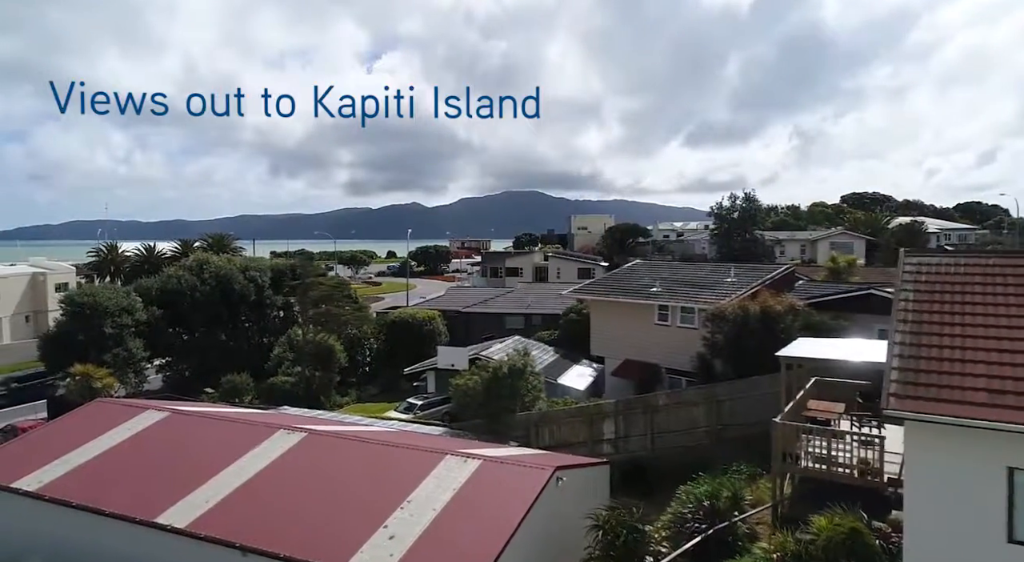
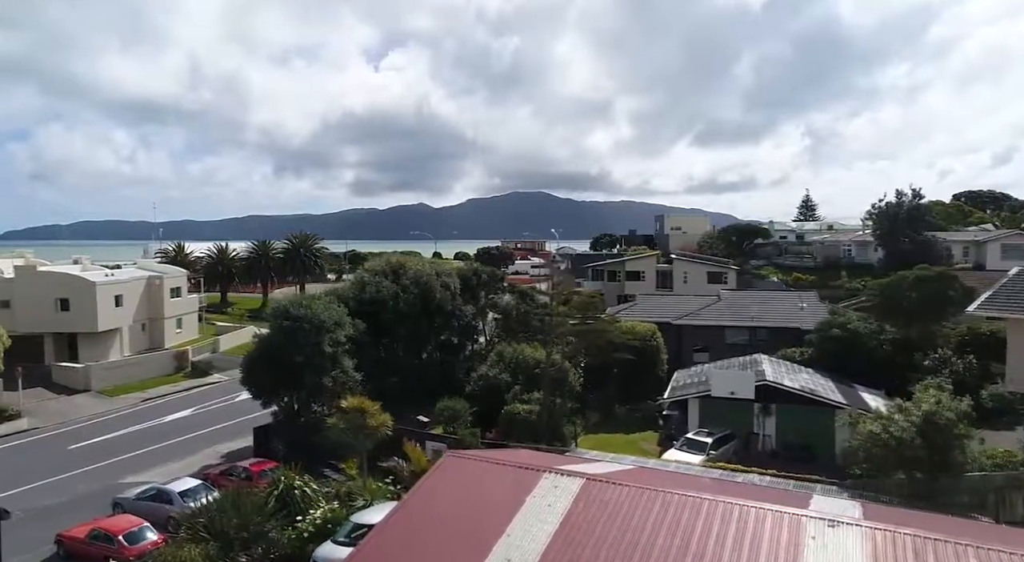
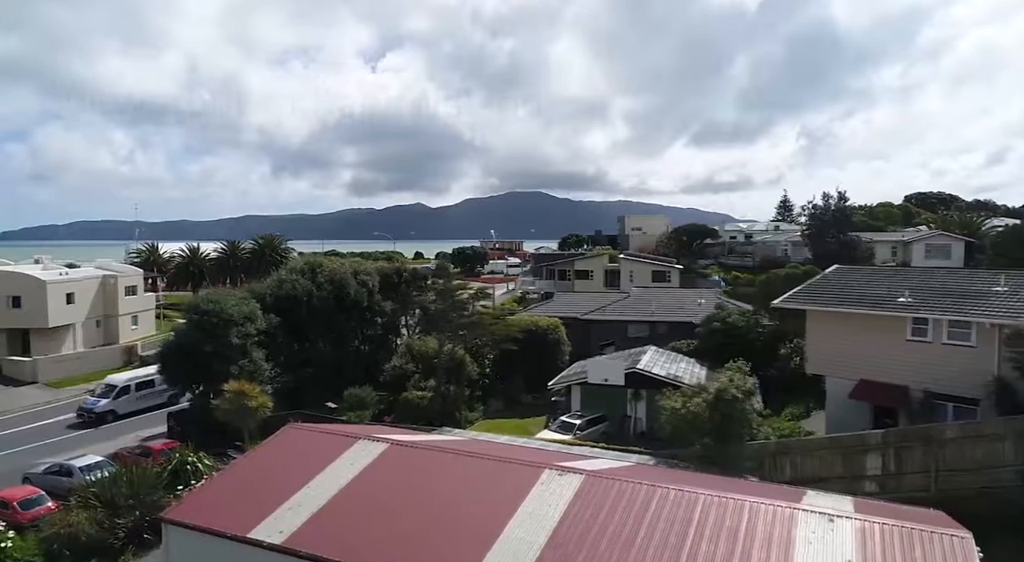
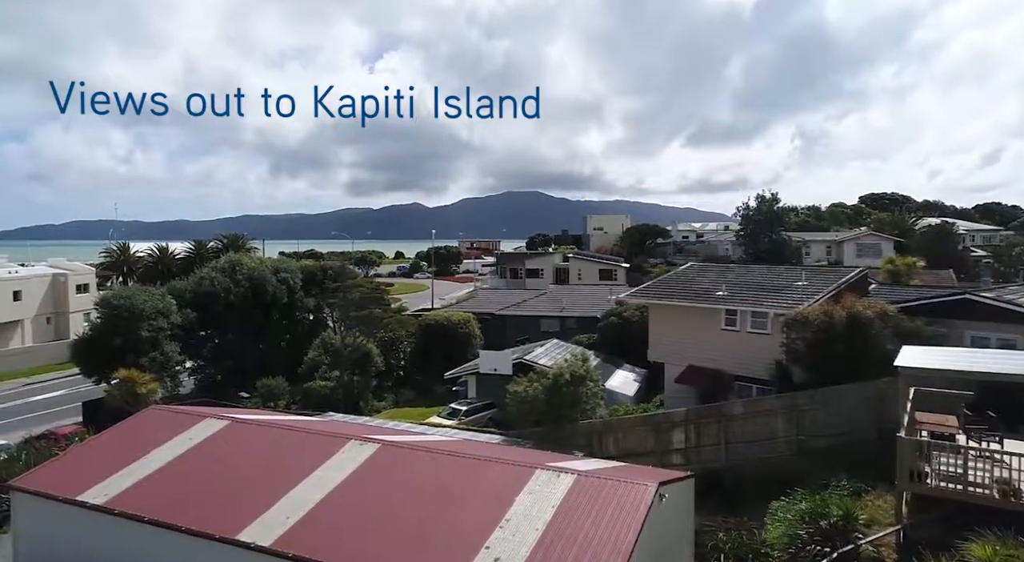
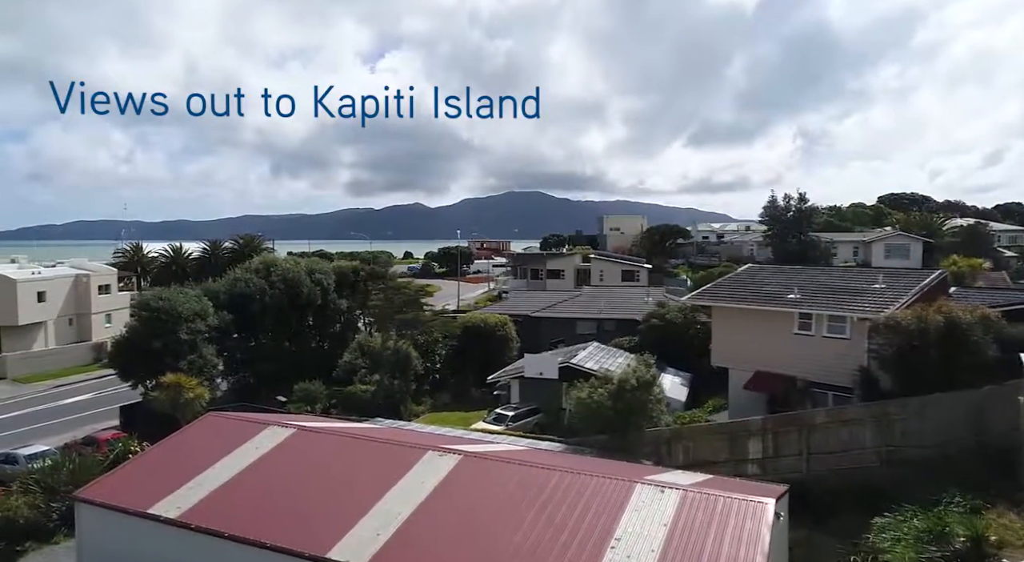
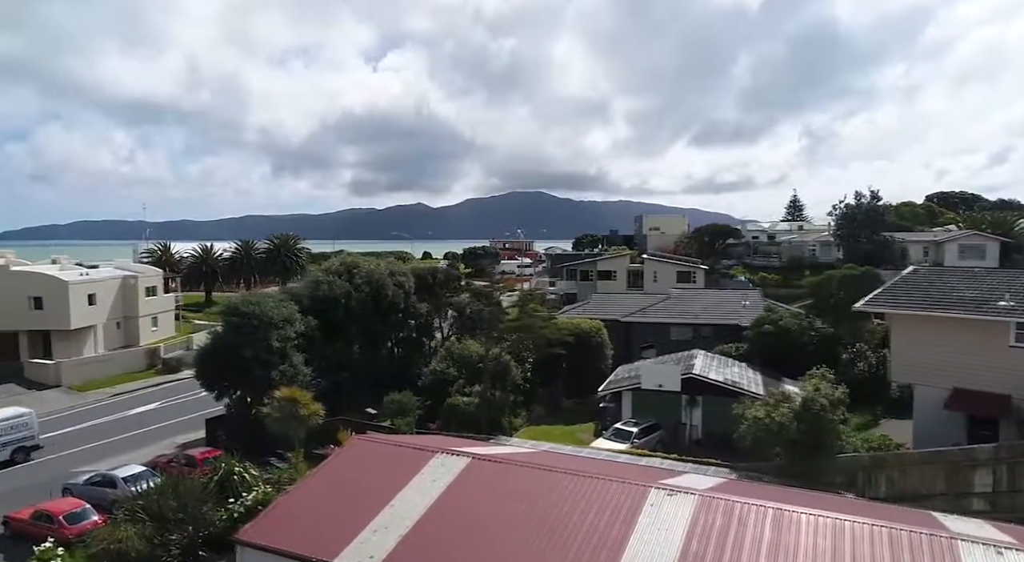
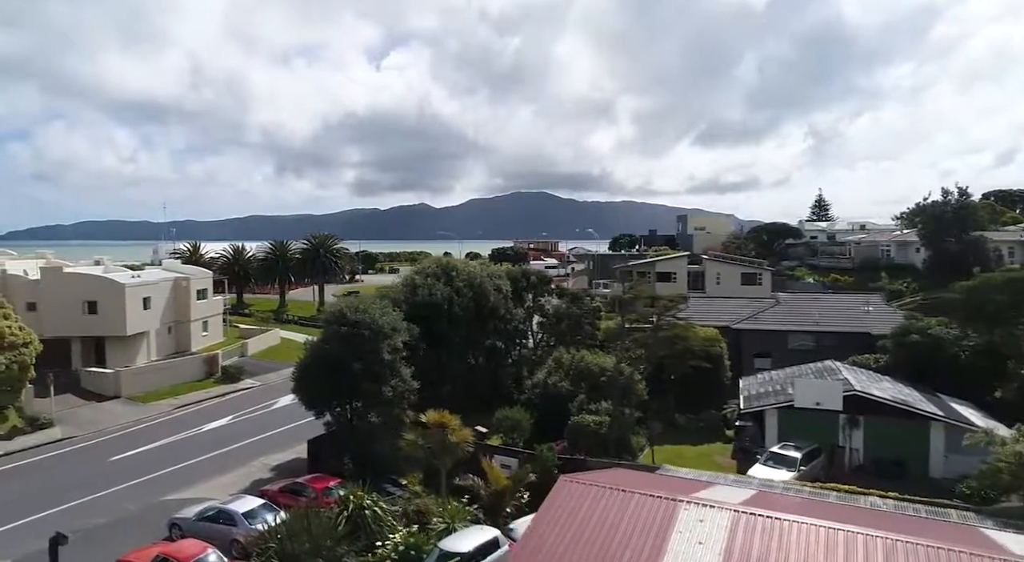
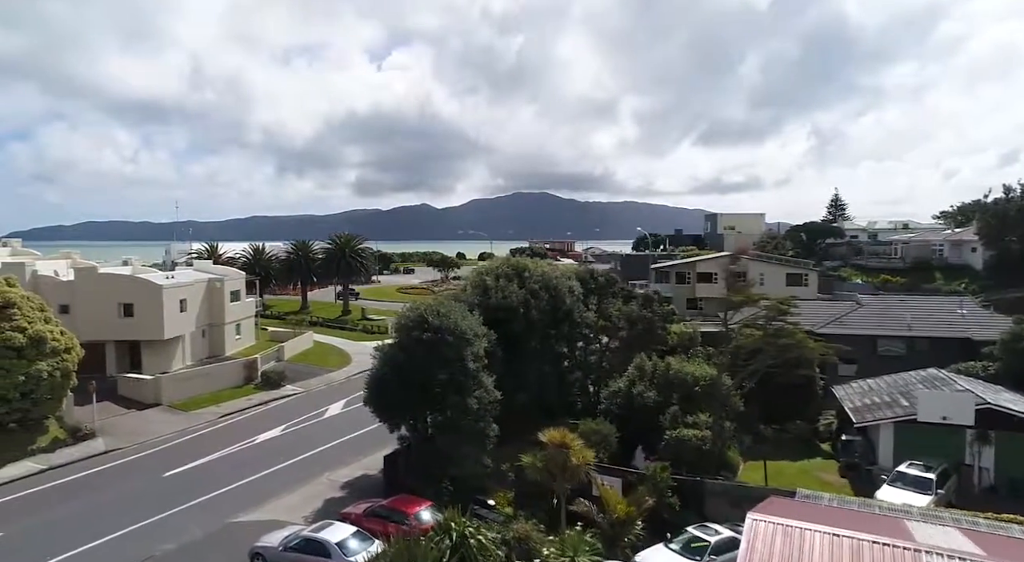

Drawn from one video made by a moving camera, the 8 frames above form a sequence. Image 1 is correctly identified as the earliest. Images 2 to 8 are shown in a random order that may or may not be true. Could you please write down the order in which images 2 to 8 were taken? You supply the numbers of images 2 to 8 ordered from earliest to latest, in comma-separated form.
4, 5, 3, 6, 2, 7, 8
